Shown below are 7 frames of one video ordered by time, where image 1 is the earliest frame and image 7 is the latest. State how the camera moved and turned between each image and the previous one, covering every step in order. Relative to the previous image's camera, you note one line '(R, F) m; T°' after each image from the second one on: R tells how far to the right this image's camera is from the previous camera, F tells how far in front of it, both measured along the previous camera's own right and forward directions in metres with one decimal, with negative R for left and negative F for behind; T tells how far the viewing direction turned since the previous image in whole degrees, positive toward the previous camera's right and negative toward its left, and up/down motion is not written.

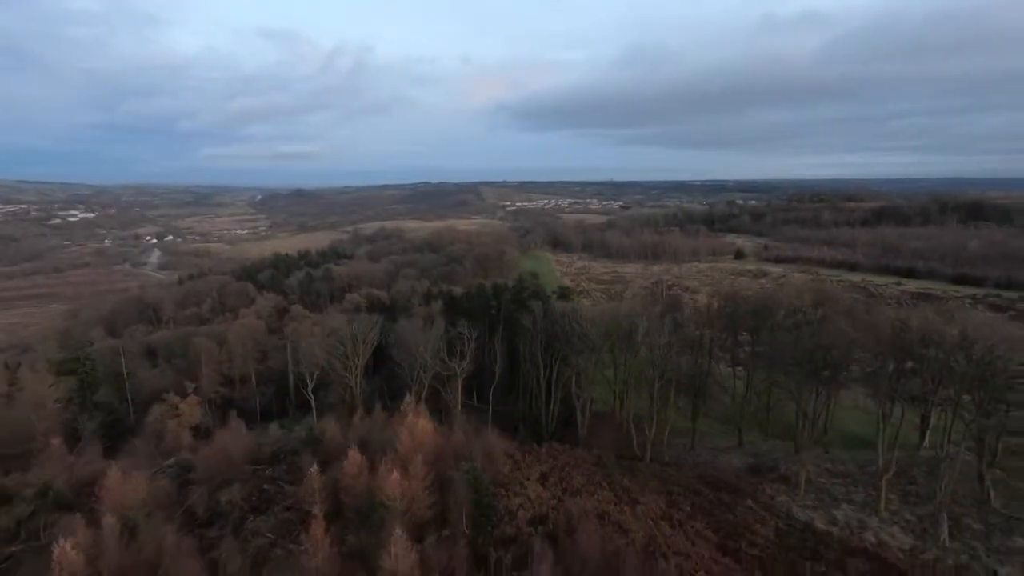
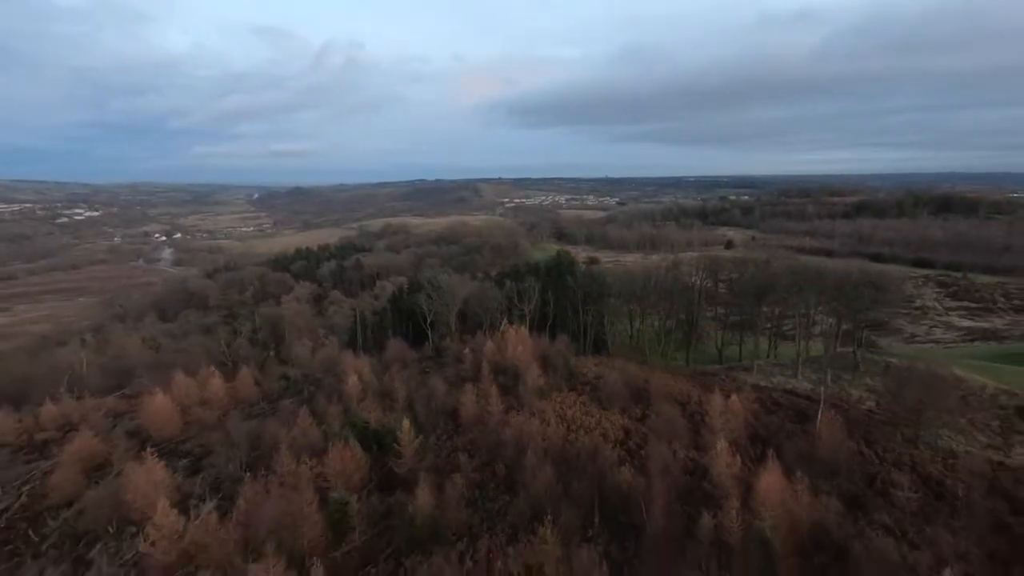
(-4.6, -13.7) m; 0°
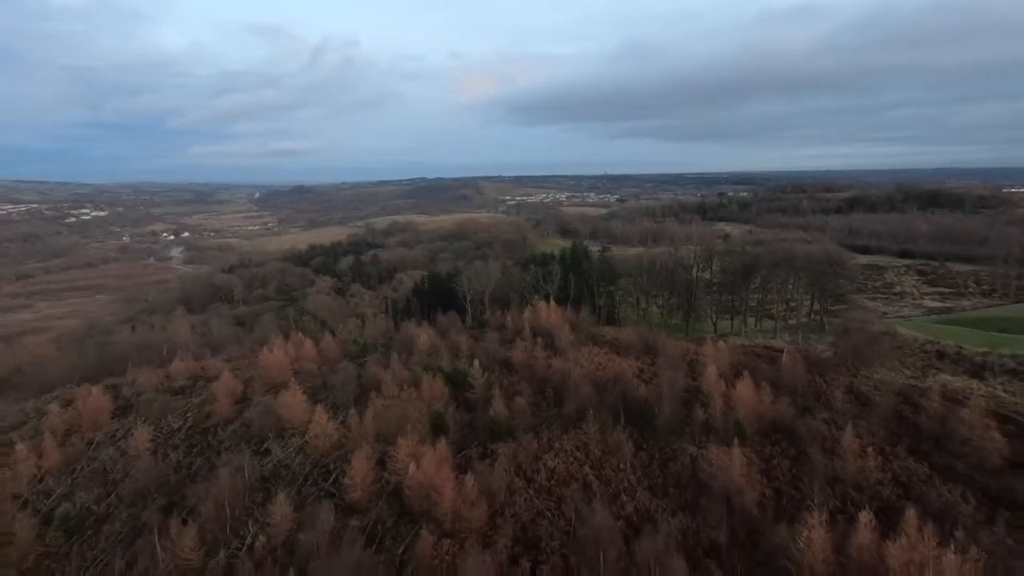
(-2.5, -8.0) m; 0°
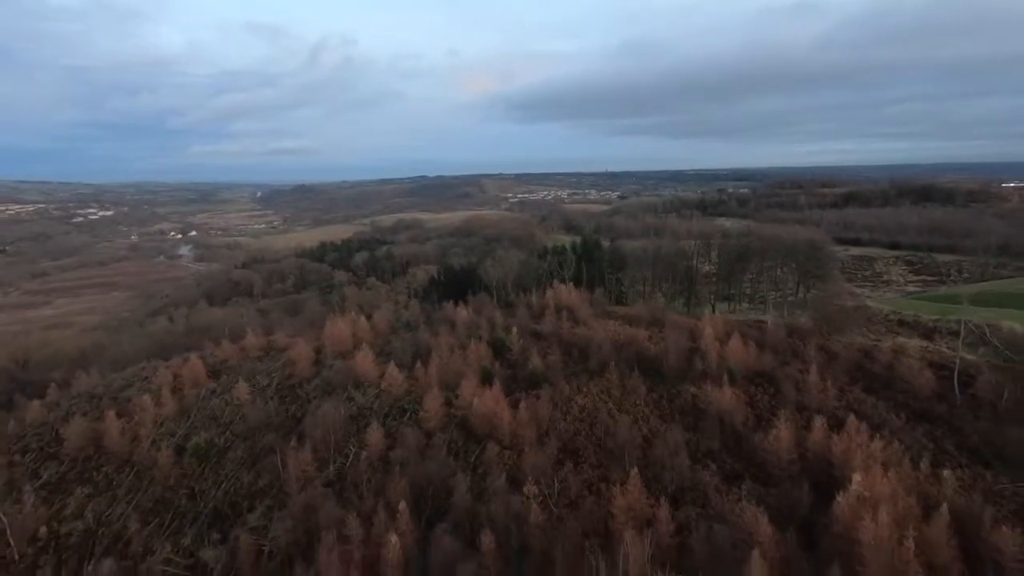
(-2.1, -6.5) m; 0°
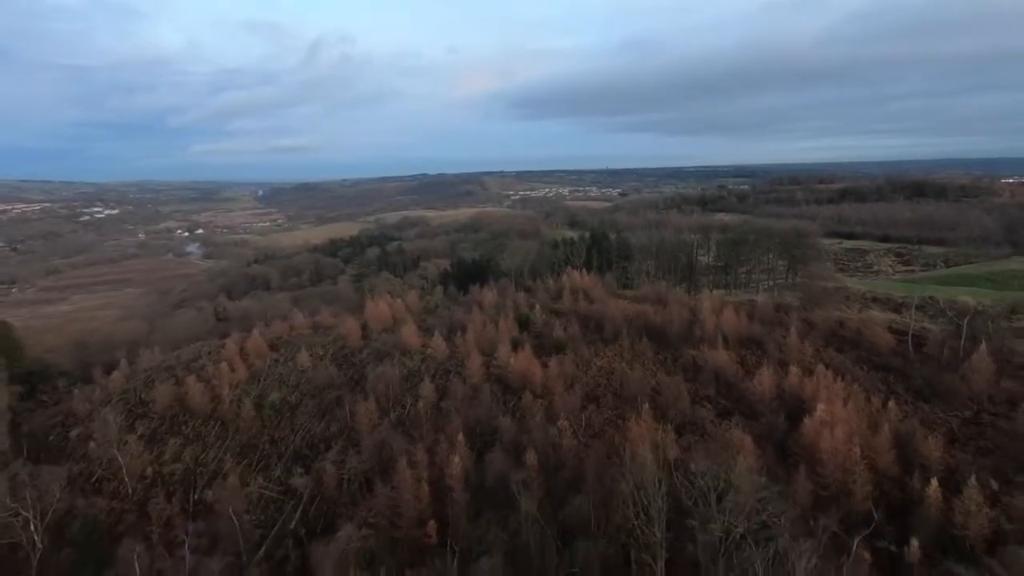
(-1.9, -5.7) m; 0°
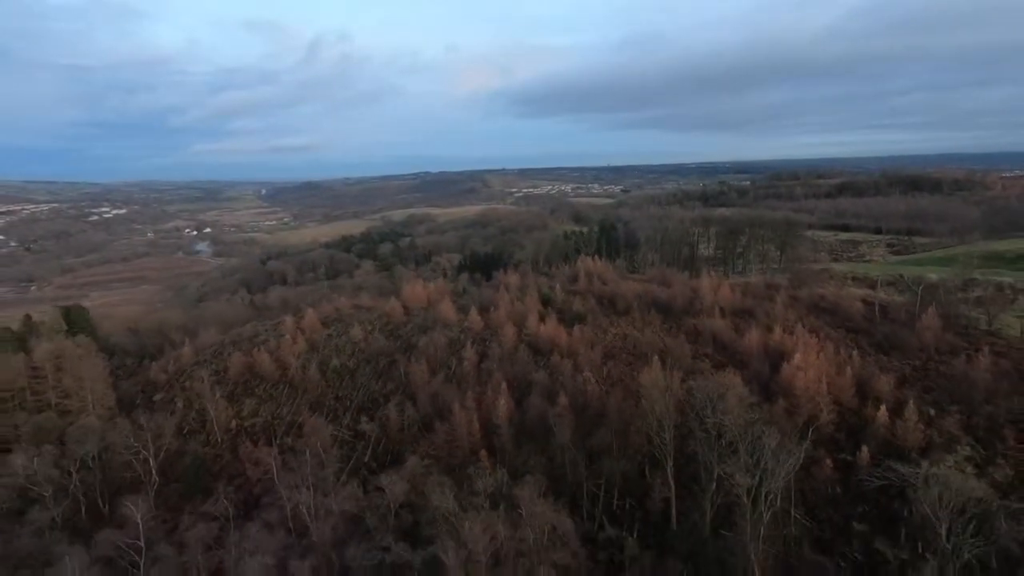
(-2.0, -6.3) m; 0°
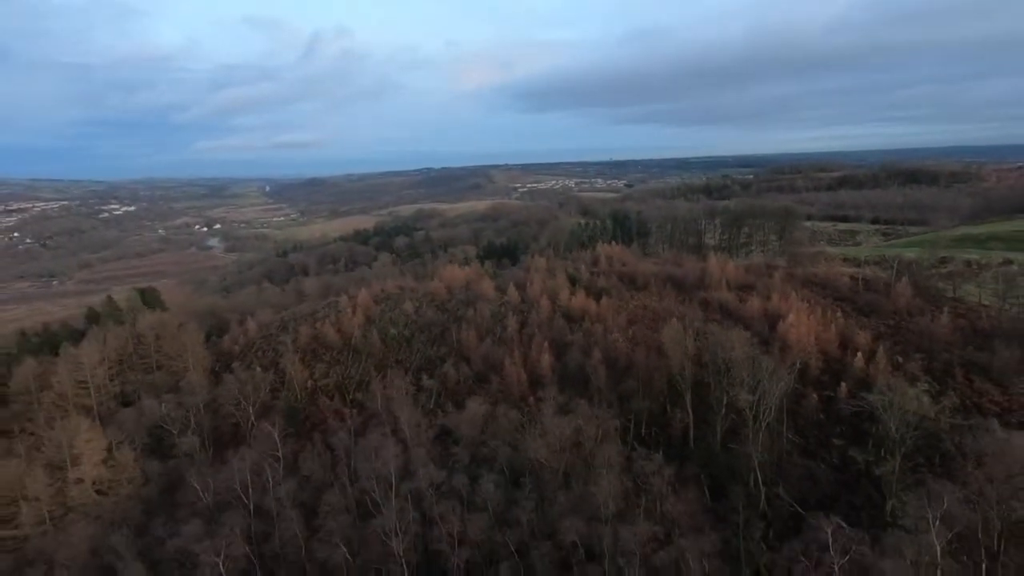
(-3.0, -6.9) m; 0°
